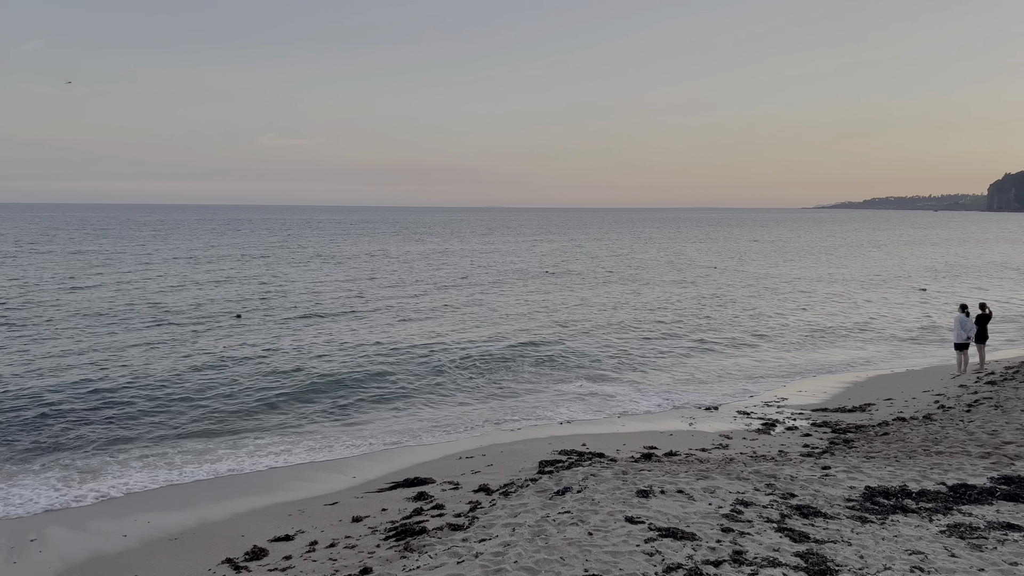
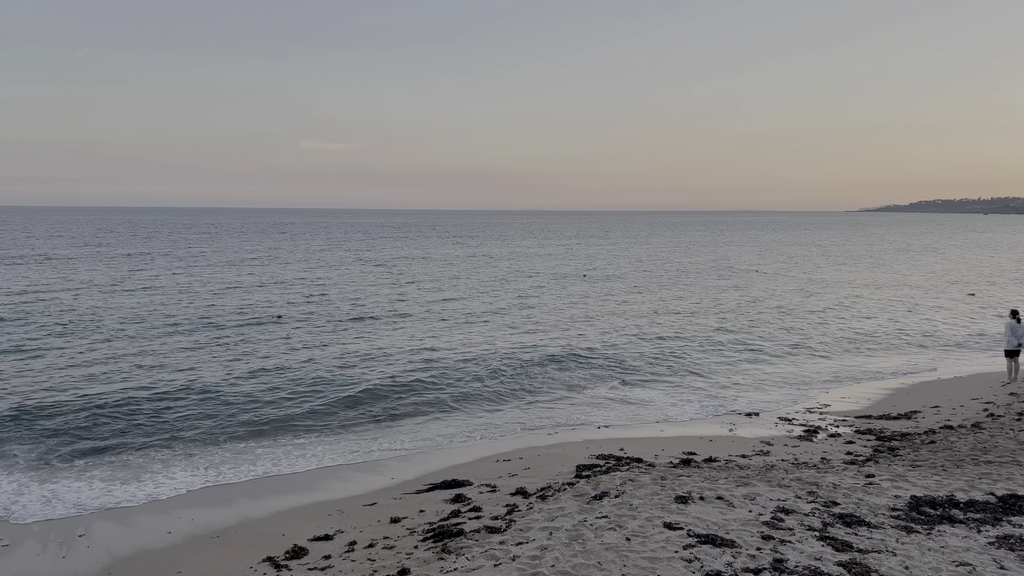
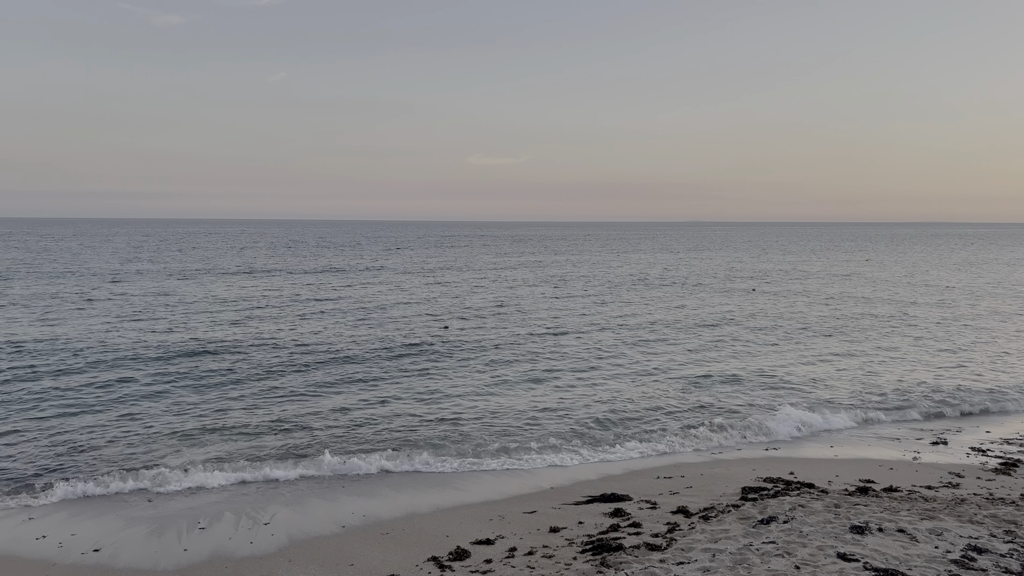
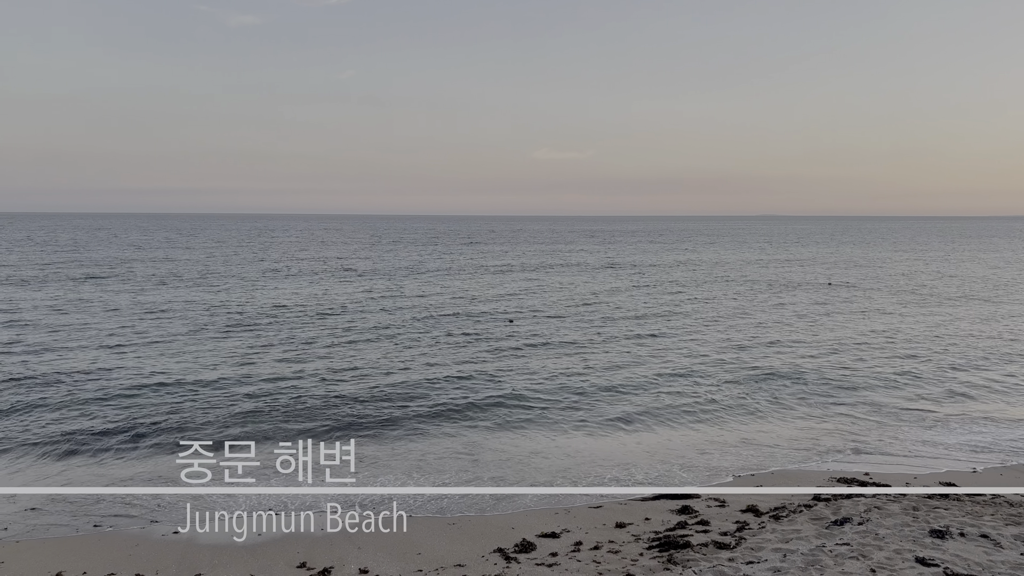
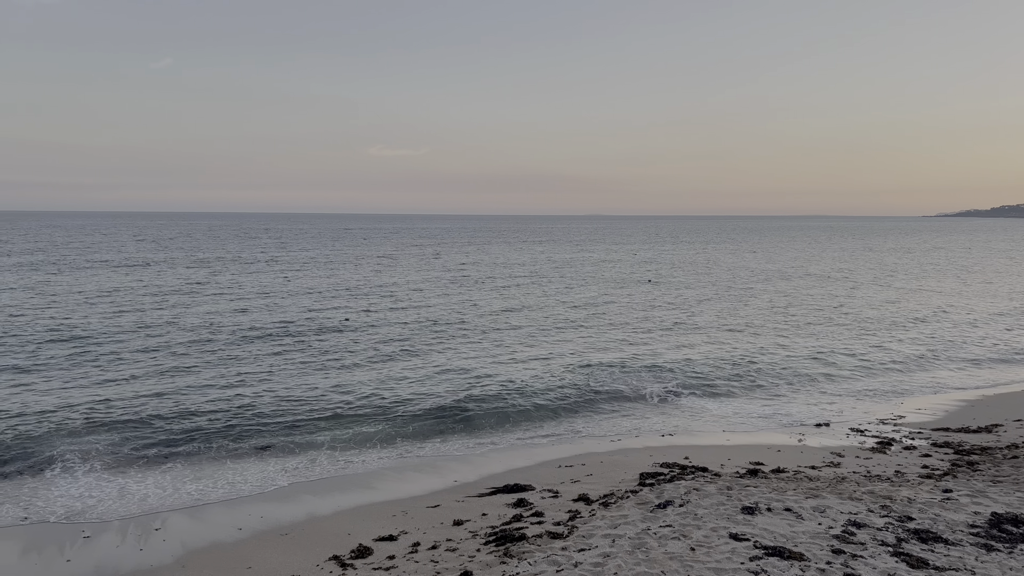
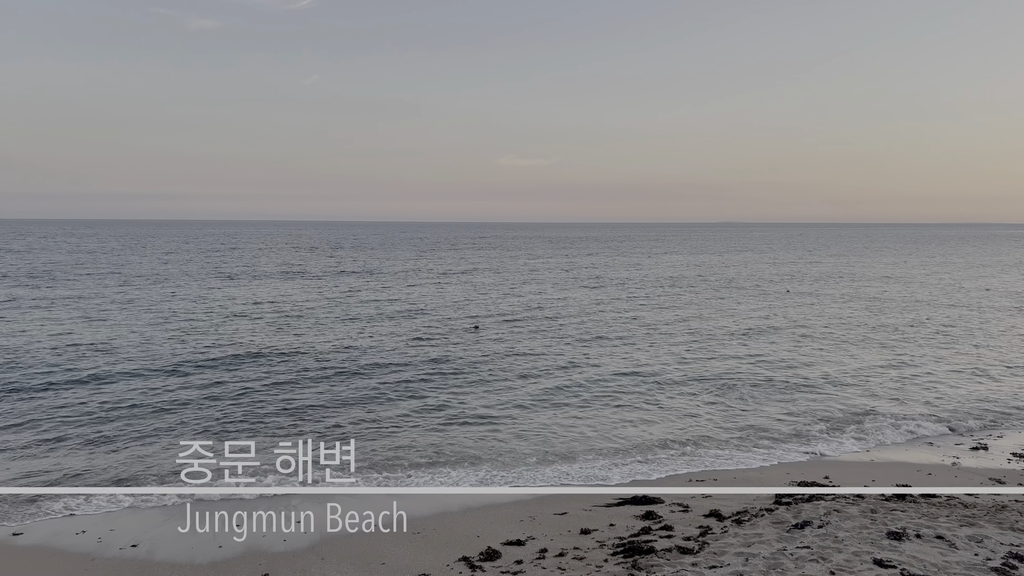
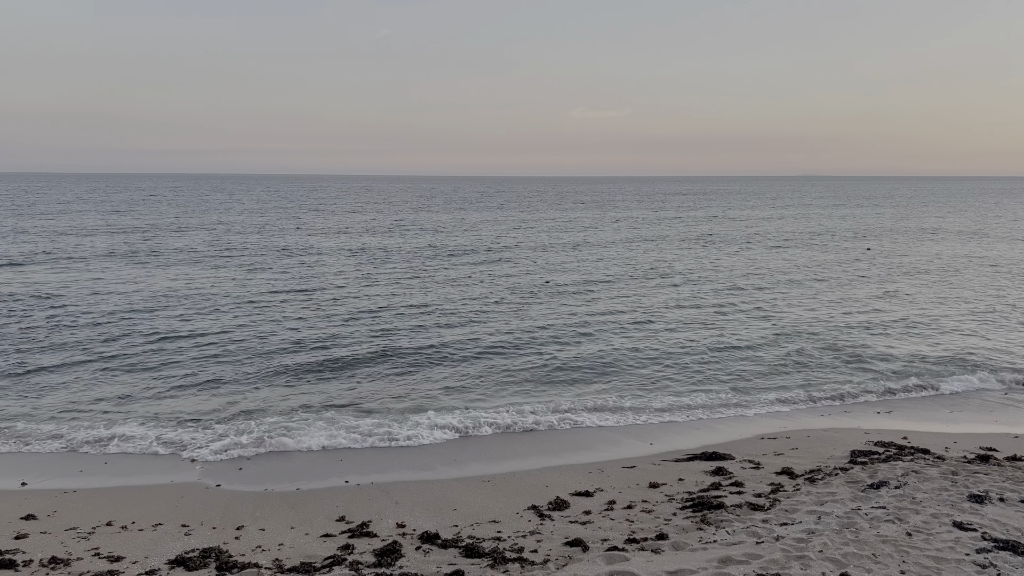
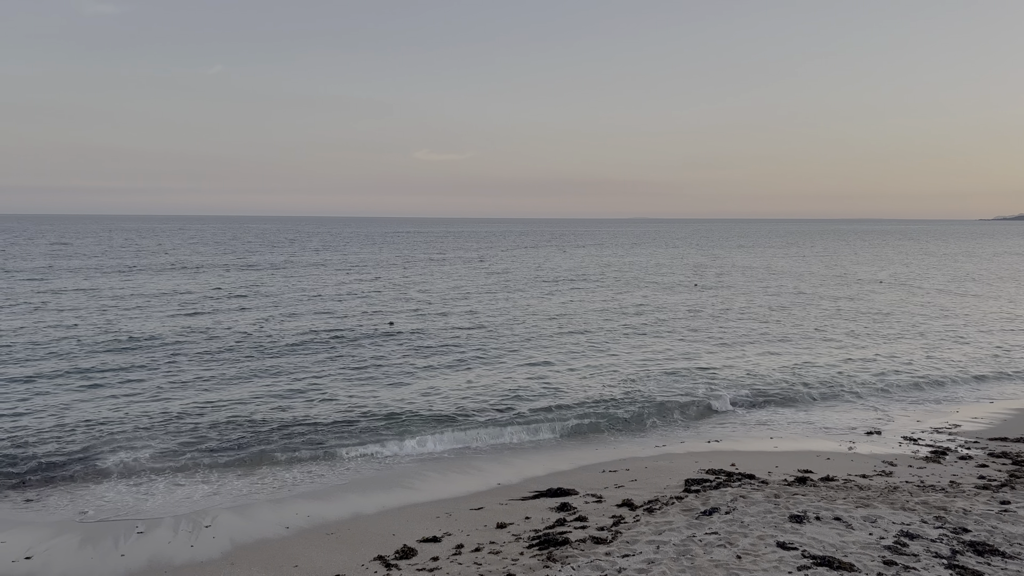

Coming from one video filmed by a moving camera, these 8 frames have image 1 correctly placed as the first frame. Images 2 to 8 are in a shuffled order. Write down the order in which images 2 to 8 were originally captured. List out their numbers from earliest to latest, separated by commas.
2, 5, 8, 3, 6, 4, 7
